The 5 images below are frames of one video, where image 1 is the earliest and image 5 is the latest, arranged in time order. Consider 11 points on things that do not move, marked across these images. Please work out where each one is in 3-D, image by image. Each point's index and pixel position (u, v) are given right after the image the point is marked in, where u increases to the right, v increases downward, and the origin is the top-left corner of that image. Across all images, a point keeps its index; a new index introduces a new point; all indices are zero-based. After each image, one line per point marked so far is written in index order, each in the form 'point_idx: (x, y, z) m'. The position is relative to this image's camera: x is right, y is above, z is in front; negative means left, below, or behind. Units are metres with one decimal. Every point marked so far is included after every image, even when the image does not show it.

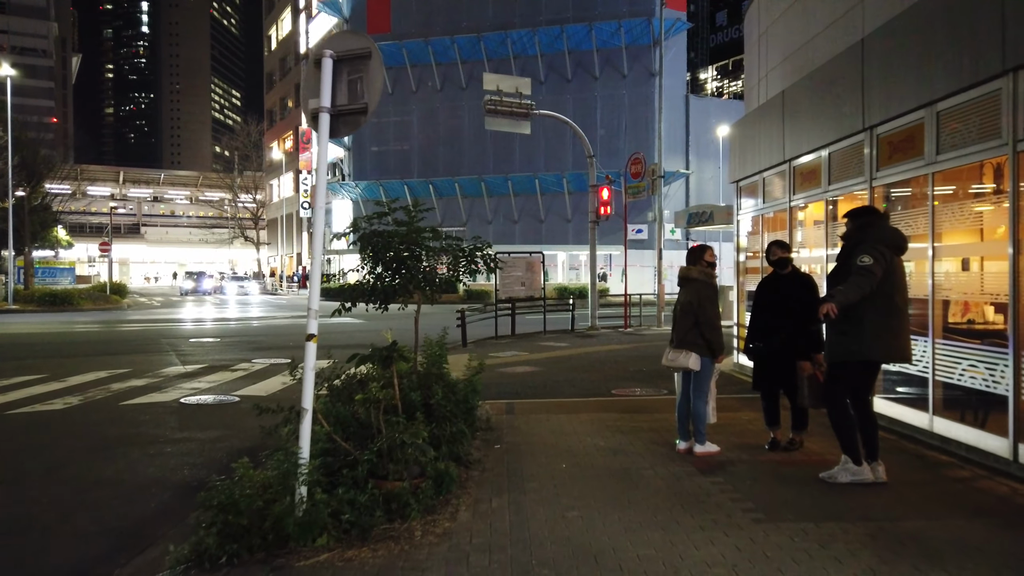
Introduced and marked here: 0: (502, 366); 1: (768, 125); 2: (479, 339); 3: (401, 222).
0: (-0.2, -1.5, +14.4) m
1: (+3.7, +2.4, +10.8) m
2: (-0.9, -1.3, +19.4) m
3: (-1.2, +0.7, +7.8) m
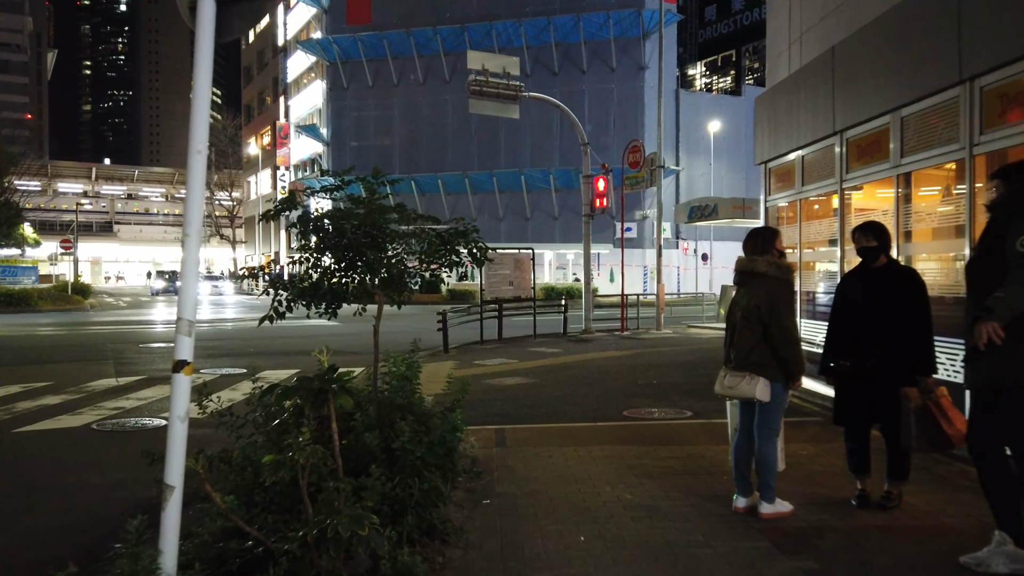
0: (-0.4, -1.5, +12.5) m
1: (+3.6, +2.4, +9.0) m
2: (-1.2, -1.3, +17.5) m
3: (-1.2, +0.7, +6.0) m
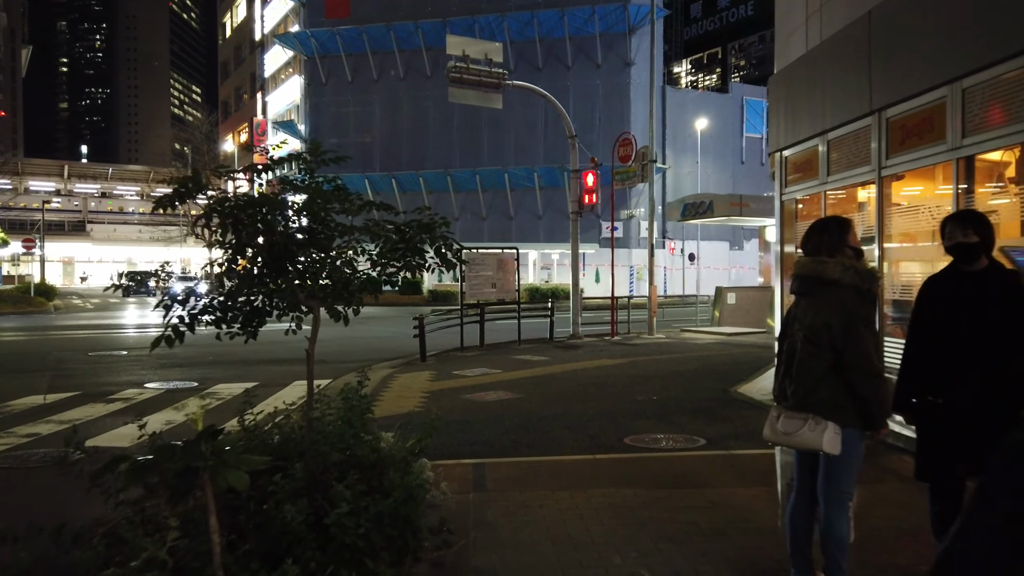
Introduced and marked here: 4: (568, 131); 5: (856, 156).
0: (-0.7, -1.6, +11.3) m
1: (+3.4, +2.3, +7.8) m
2: (-1.5, -1.4, +16.2) m
3: (-1.3, +0.7, +4.7) m
4: (+1.4, +3.9, +18.5) m
5: (+3.6, +1.4, +7.8) m
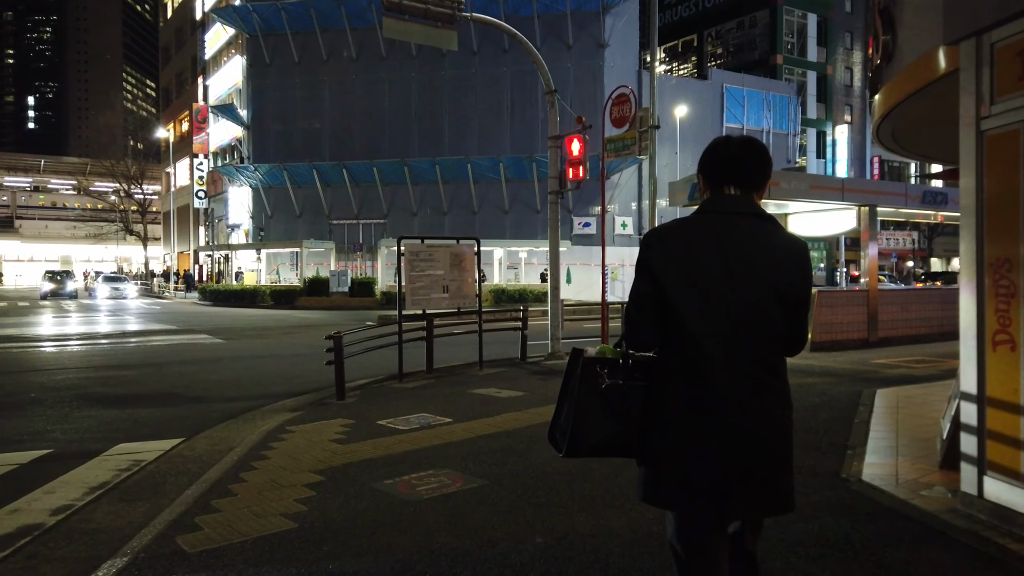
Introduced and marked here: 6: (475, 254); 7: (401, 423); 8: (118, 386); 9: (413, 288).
0: (-1.1, -1.6, +6.7) m
1: (+3.1, +2.3, +3.5) m
2: (-2.2, -1.4, +11.6) m
3: (-1.5, +0.6, +0.1) m
4: (+0.6, +3.8, +14.0) m
5: (+3.3, +1.3, +3.4) m
6: (-0.6, +0.6, +13.2) m
7: (-1.3, -1.6, +8.9) m
8: (-6.4, -1.5, +11.8) m
9: (-1.7, 0.0, +12.7) m
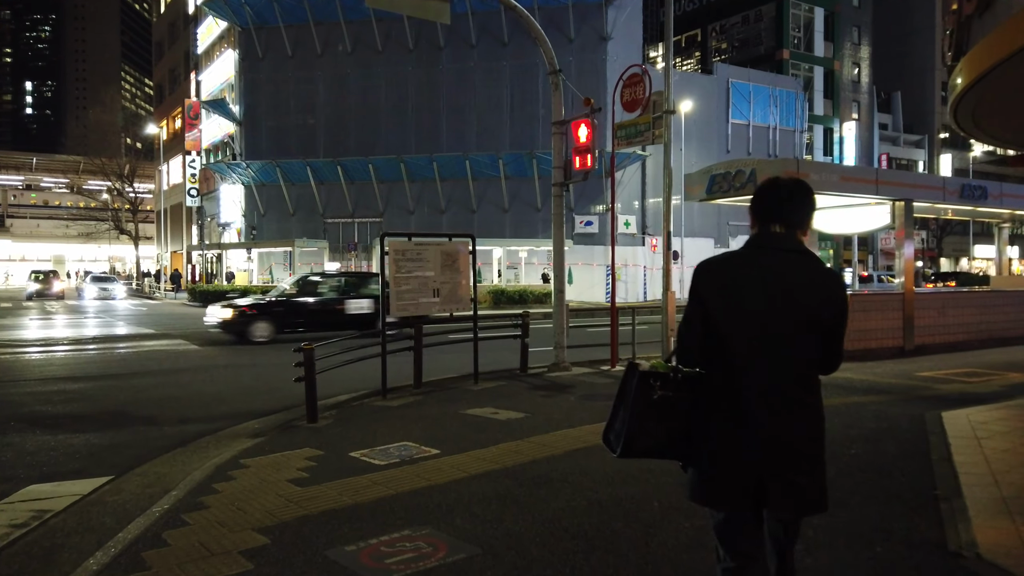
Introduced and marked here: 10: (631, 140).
0: (-1.1, -1.7, +5.3) m
1: (+3.1, +2.2, +2.0) m
2: (-2.2, -1.5, +10.2) m
3: (-1.5, +0.5, -1.3) m
4: (+0.6, +3.8, +12.6) m
5: (+3.3, +1.2, +2.0) m
6: (-0.7, +0.6, +11.8) m
7: (-1.3, -1.6, +7.5) m
8: (-6.4, -1.5, +10.4) m
9: (-1.7, -0.1, +11.2) m
10: (+2.1, +2.6, +13.3) m
